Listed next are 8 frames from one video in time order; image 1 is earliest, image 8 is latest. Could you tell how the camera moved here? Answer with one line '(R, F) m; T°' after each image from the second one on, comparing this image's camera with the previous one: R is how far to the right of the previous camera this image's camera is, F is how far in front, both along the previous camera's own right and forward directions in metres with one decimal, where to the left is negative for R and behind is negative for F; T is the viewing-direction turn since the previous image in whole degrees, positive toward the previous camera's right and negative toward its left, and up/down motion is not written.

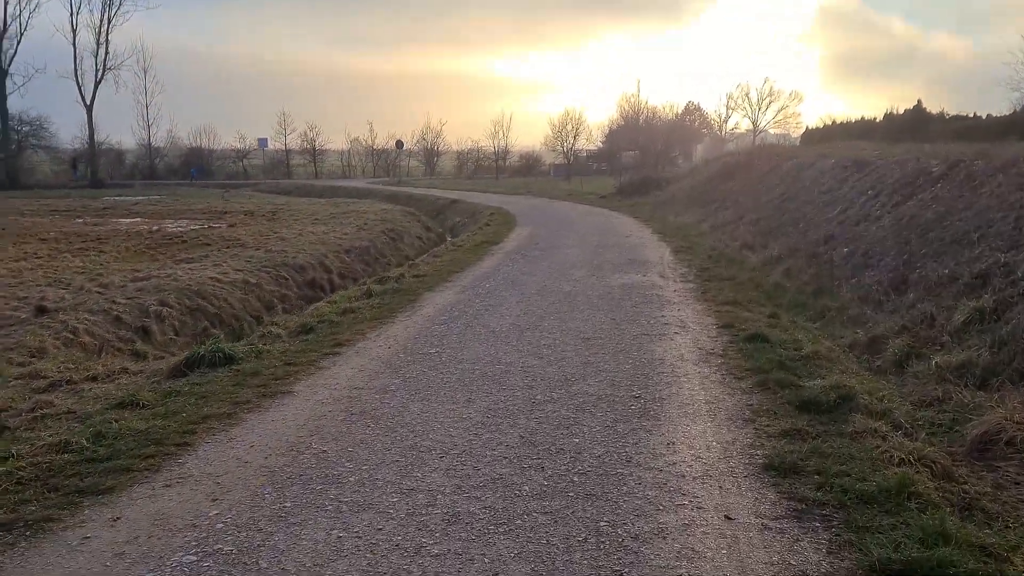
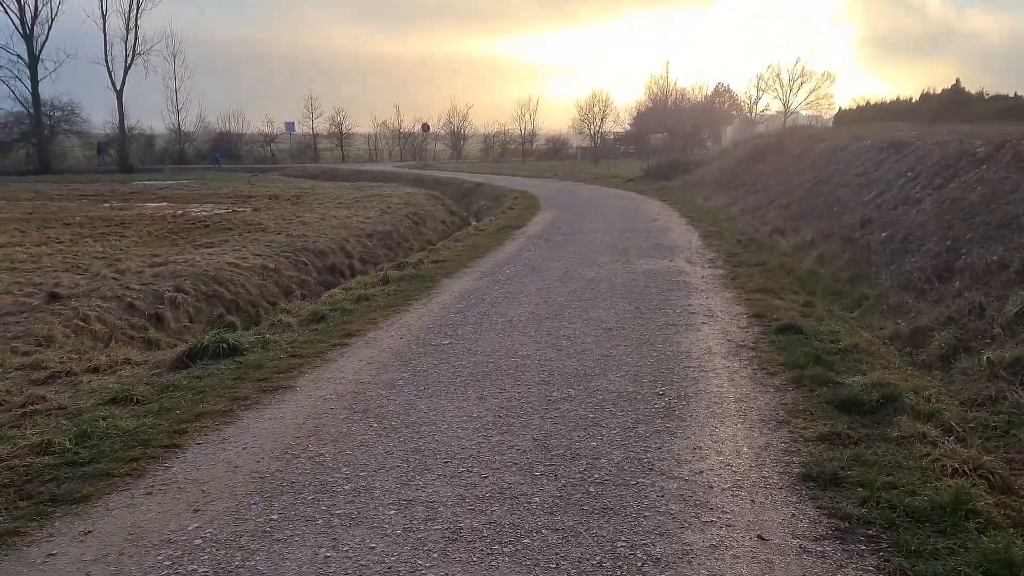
(+0.1, +0.3) m; -2°
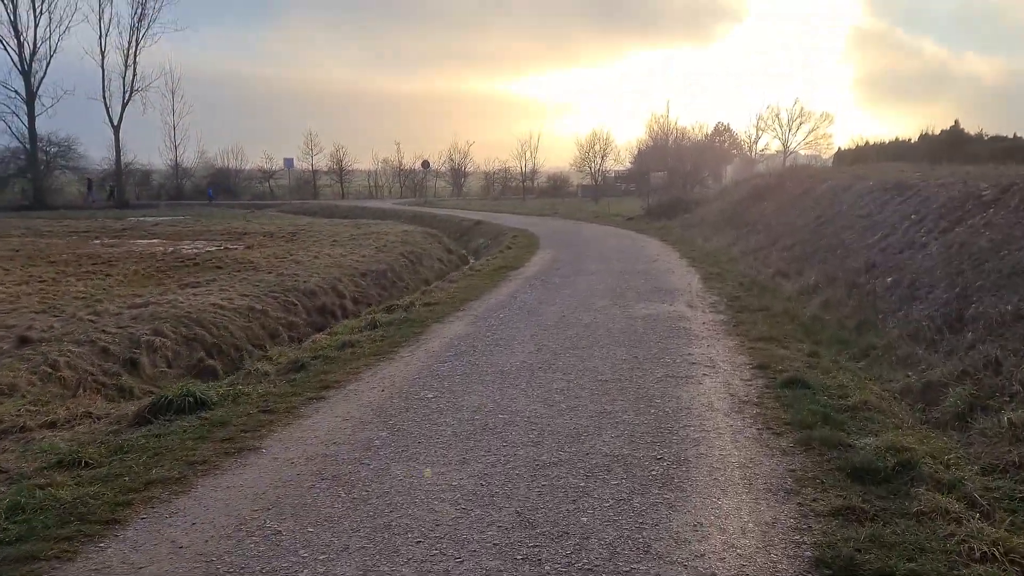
(+0.1, +0.4) m; 0°
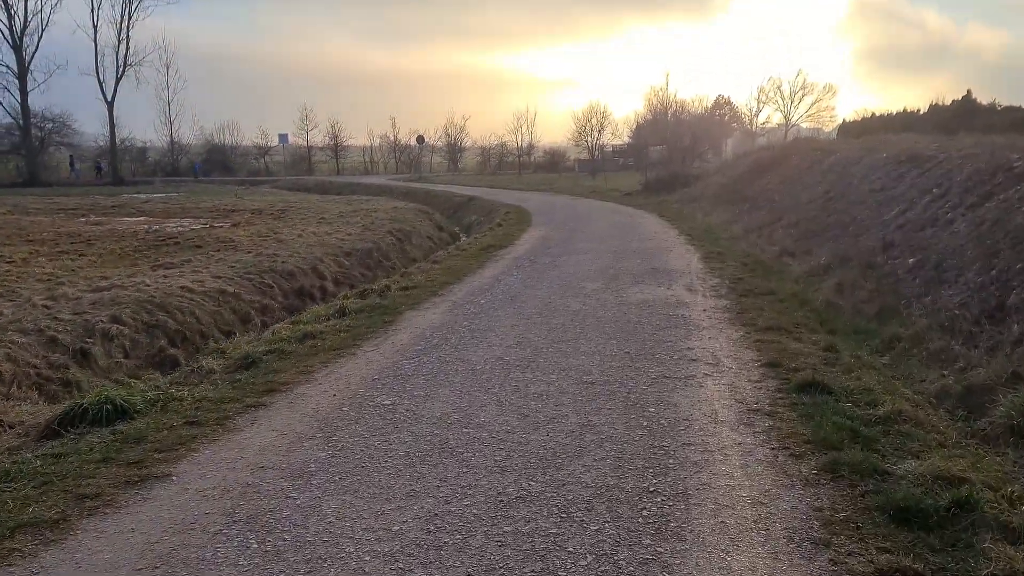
(+0.2, +0.8) m; 0°
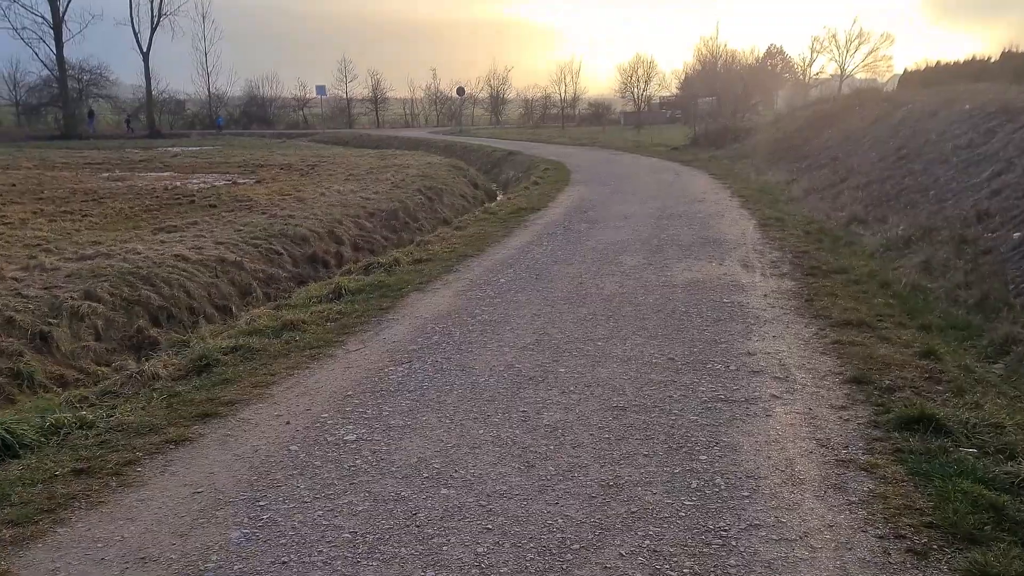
(+0.1, +1.2) m; -3°
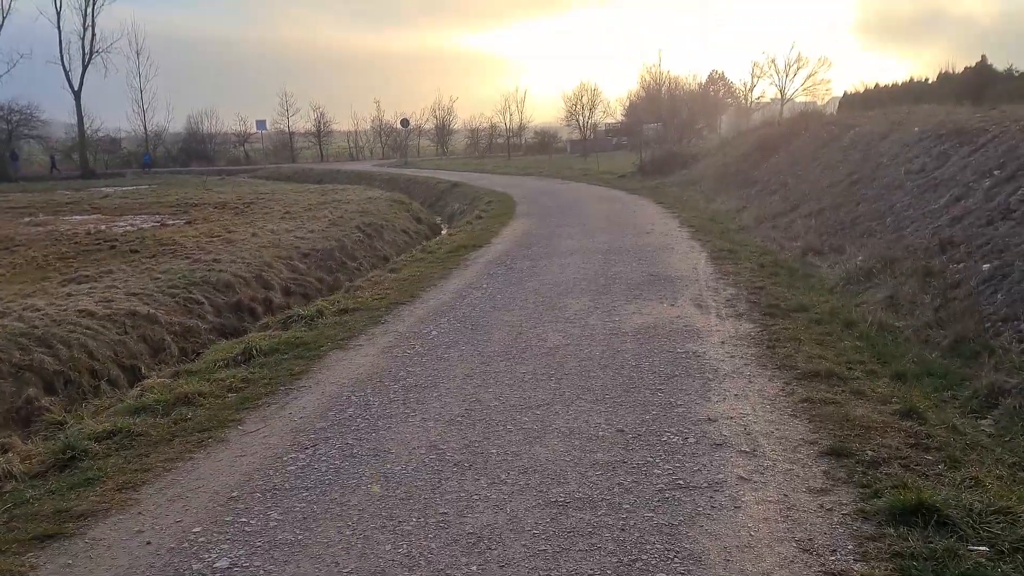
(+0.1, +0.7) m; +3°
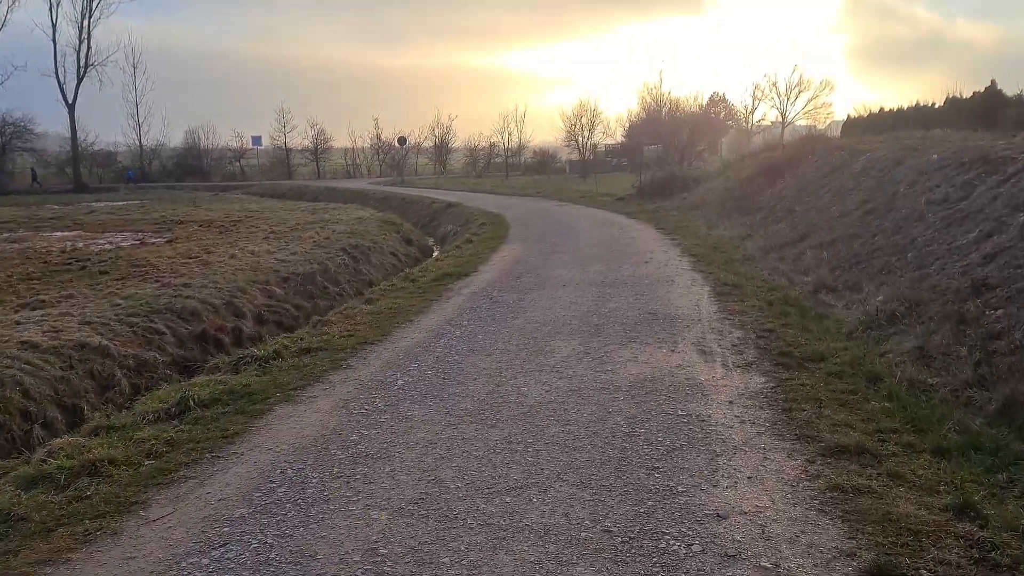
(+0.1, +0.8) m; 0°
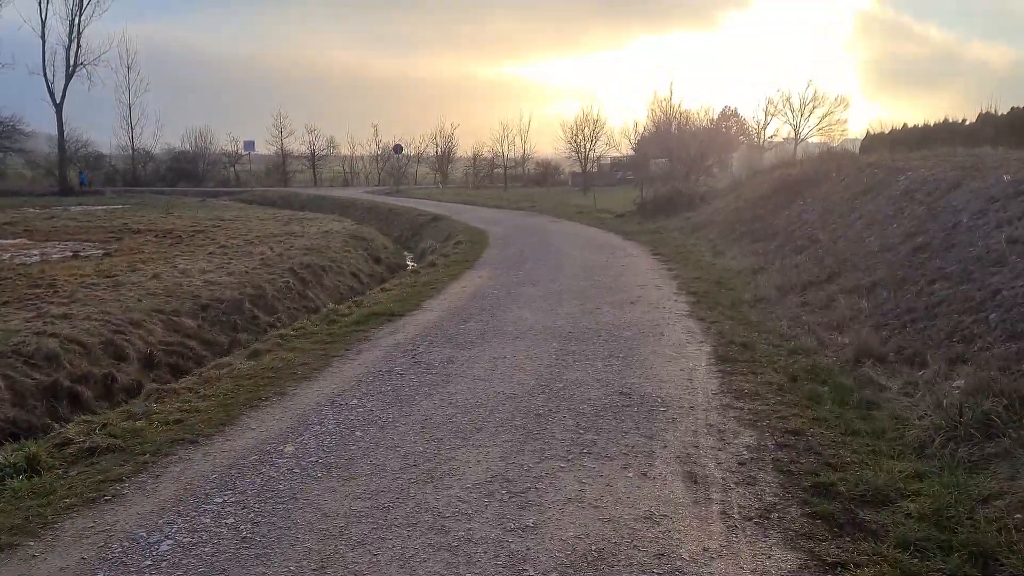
(+0.5, +2.3) m; -1°
